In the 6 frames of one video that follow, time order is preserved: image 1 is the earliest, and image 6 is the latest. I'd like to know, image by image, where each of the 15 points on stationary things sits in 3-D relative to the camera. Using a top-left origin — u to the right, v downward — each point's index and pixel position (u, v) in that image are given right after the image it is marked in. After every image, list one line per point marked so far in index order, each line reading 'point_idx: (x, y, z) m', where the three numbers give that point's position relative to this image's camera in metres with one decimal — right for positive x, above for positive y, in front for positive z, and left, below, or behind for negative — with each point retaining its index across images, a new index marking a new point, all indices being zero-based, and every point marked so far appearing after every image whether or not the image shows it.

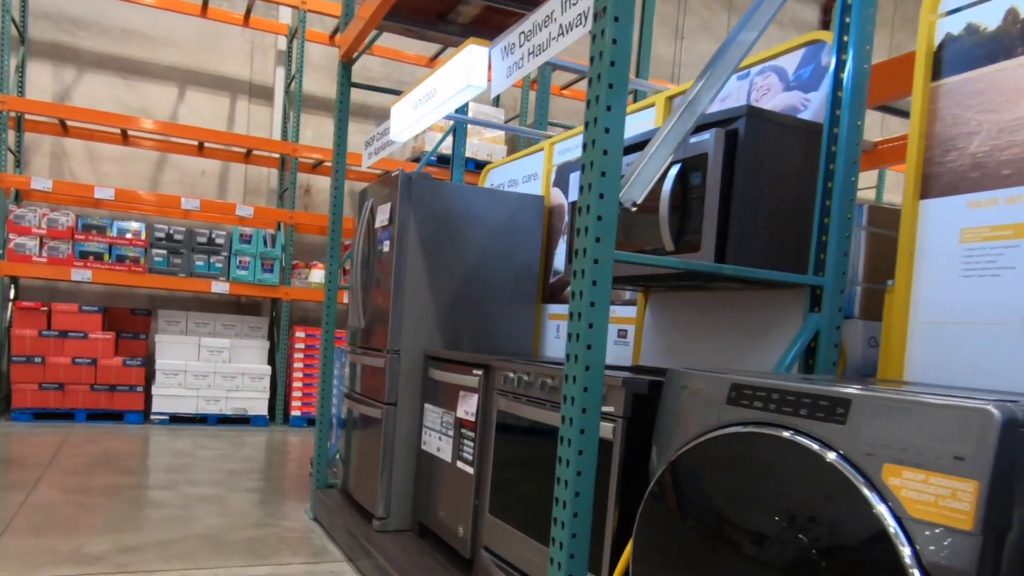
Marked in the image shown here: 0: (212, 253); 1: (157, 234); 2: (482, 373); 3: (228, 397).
0: (-1.9, +0.2, +4.9) m
1: (-2.2, +0.3, +4.9) m
2: (-0.1, -0.2, +1.9) m
3: (-1.9, -0.7, +5.1) m
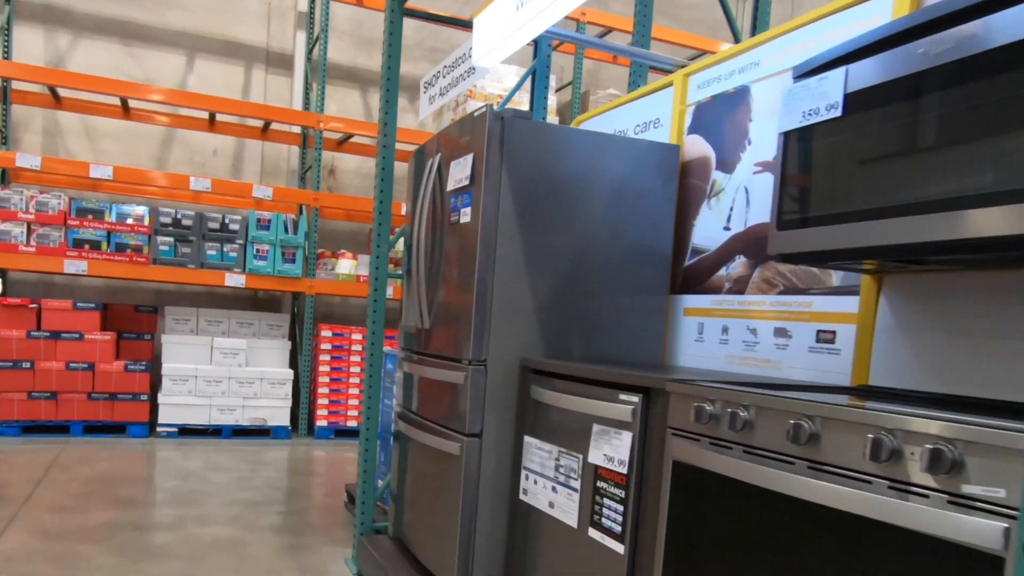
0: (-1.6, +0.3, +4.3) m
1: (-1.9, +0.4, +4.2) m
2: (+0.2, -0.2, +1.2) m
3: (-1.6, -0.7, +4.5) m
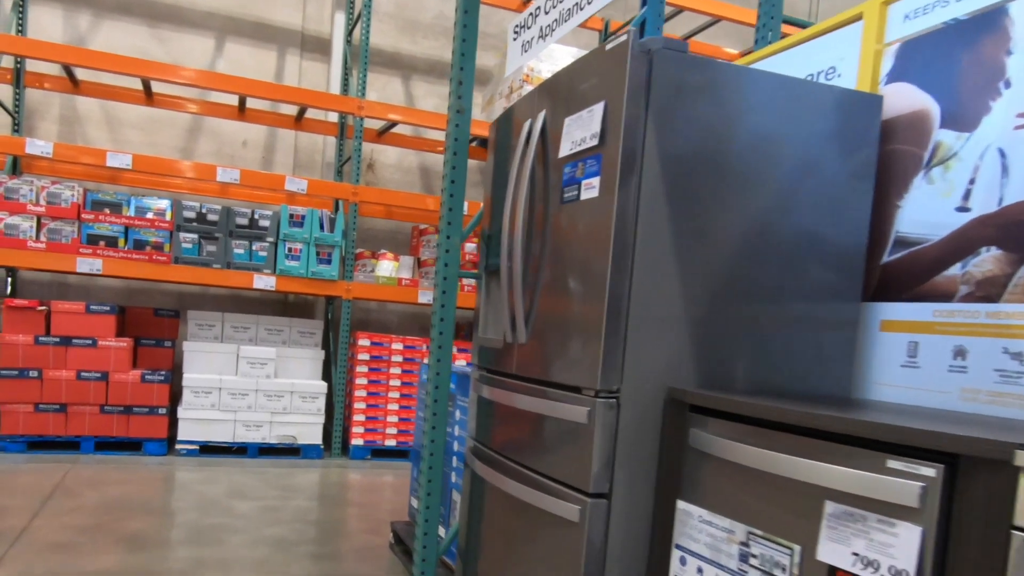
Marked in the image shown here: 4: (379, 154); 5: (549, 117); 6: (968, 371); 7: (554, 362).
0: (-1.3, +0.2, +3.9) m
1: (-1.6, +0.4, +3.8) m
2: (+0.4, -0.2, +0.8) m
3: (-1.3, -0.7, +4.0) m
4: (-0.8, +0.9, +4.9) m
5: (+0.1, +0.3, +1.5) m
6: (+0.7, -0.1, +1.2) m
7: (+0.1, -0.1, +1.3) m
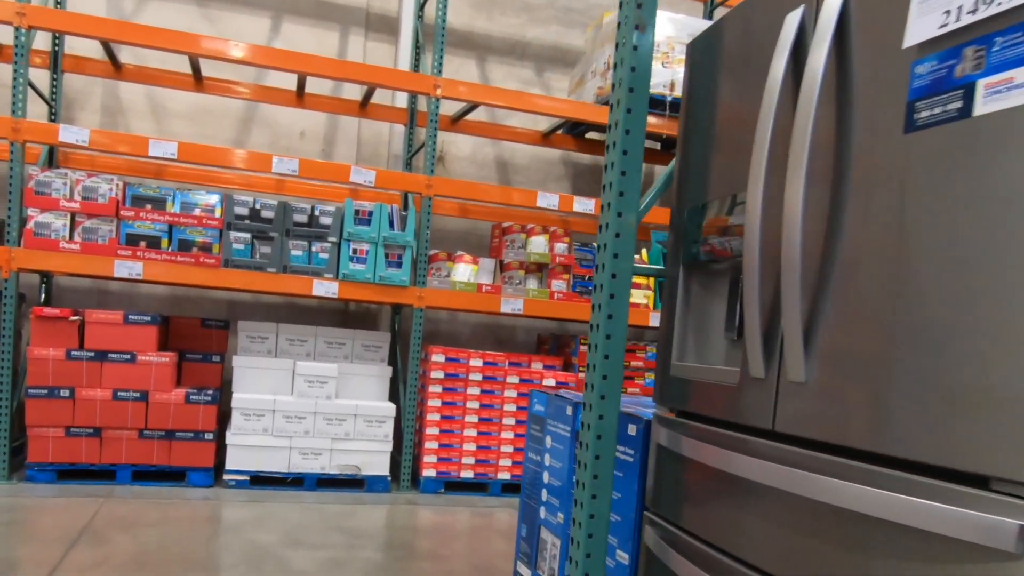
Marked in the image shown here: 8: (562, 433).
0: (-0.9, +0.2, +3.3) m
1: (-1.2, +0.3, +3.3) m
2: (+0.7, -0.2, +0.1) m
3: (-0.8, -0.7, +3.5) m
4: (-0.4, +0.8, +4.4) m
5: (+0.4, +0.3, +0.9) m
6: (+1.0, -0.1, +0.5) m
7: (+0.4, -0.1, +0.7) m
8: (+0.1, -0.3, +1.8) m
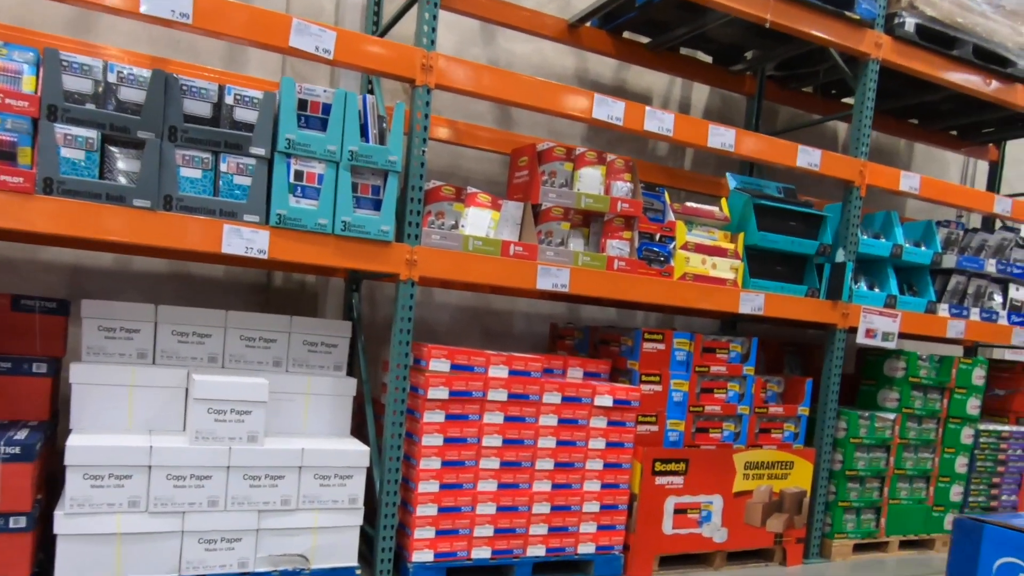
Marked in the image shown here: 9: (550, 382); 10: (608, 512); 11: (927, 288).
0: (-0.7, +0.3, +1.8) m
1: (-1.0, +0.4, +1.7) m
2: (+1.3, 0.0, -1.1) m
3: (-0.6, -0.6, +2.0) m
4: (-0.3, +0.9, +2.9) m
5: (+0.9, +0.5, -0.4) m
6: (+1.5, 0.0, -0.7) m
7: (+0.9, 0.0, -0.6) m
8: (+0.5, -0.2, +0.5) m
9: (+0.1, -0.3, +2.4) m
10: (+0.3, -0.7, +2.6) m
11: (+1.9, 0.0, +3.6) m
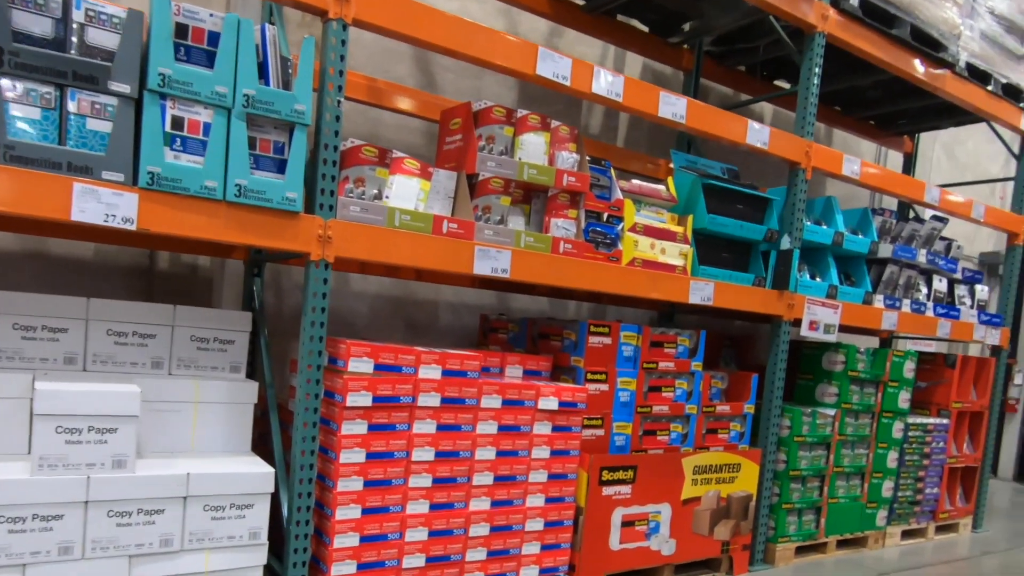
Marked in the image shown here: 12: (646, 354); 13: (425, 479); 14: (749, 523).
0: (-0.8, +0.4, +1.4) m
1: (-1.1, +0.5, +1.3) m
2: (+1.5, +0.1, -1.3) m
3: (-0.8, -0.6, +1.5) m
4: (-0.6, +0.9, +2.5) m
5: (+1.0, +0.6, -0.7) m
6: (+1.7, +0.1, -0.8) m
7: (+1.1, +0.1, -0.8) m
8: (+0.6, -0.1, +0.2) m
9: (-0.1, -0.3, +2.1) m
10: (+0.1, -0.7, +2.3) m
11: (+1.6, 0.0, +3.5) m
12: (+0.4, -0.2, +2.6) m
13: (-0.2, -0.5, +1.9) m
14: (+0.9, -0.9, +2.9) m
